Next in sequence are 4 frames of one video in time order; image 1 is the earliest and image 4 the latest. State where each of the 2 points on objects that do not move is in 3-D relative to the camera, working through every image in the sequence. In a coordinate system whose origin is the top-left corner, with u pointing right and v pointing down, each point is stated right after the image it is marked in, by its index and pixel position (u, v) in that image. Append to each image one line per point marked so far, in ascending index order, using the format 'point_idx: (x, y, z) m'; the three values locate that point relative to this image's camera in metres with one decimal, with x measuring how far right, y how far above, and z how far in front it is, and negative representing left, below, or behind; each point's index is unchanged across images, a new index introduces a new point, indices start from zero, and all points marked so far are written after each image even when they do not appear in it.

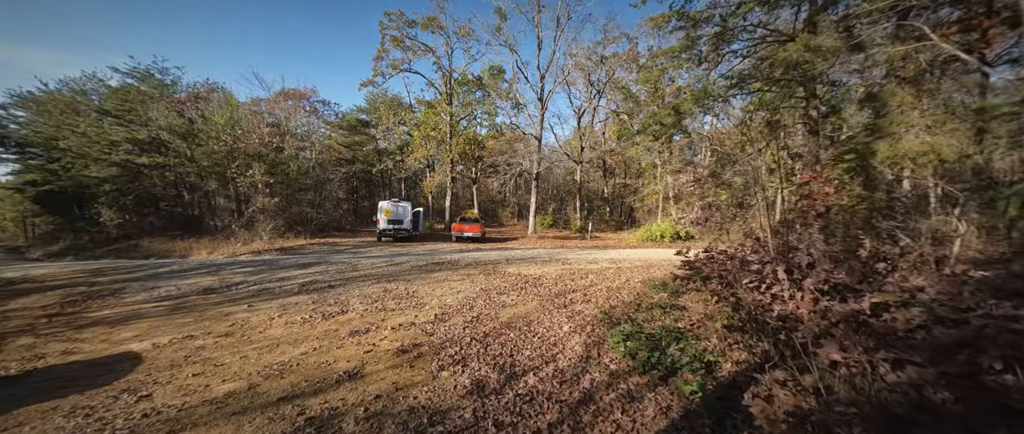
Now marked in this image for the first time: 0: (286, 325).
0: (-3.5, -1.7, +5.7) m
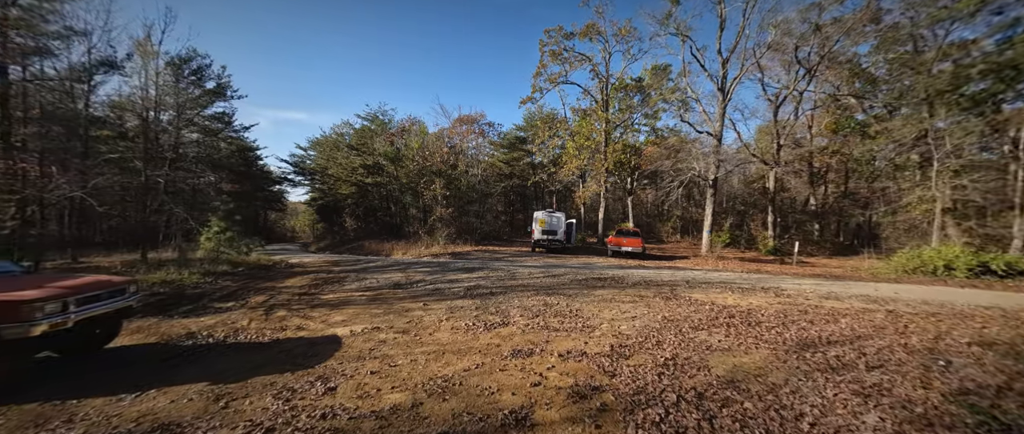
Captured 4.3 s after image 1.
0: (-0.9, -1.7, +5.6) m
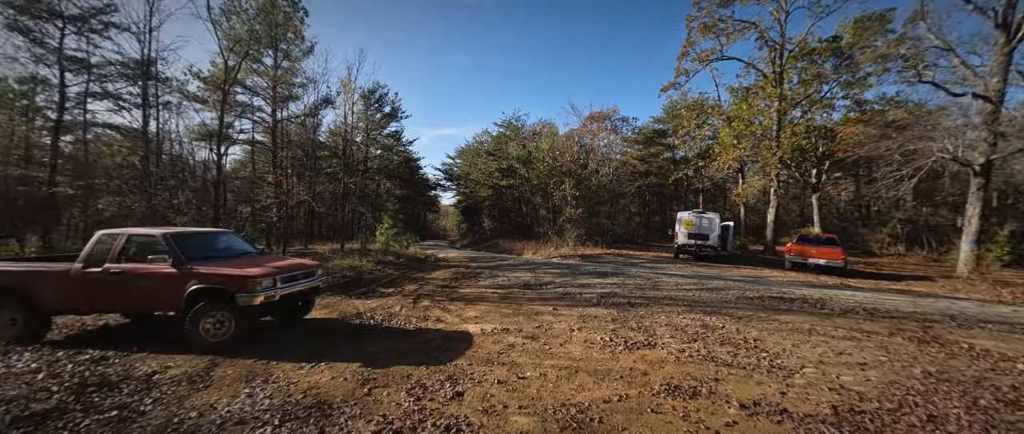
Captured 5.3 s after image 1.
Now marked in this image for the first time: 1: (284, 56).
0: (+1.0, -1.7, +4.9) m
1: (-10.6, +7.3, +17.7) m
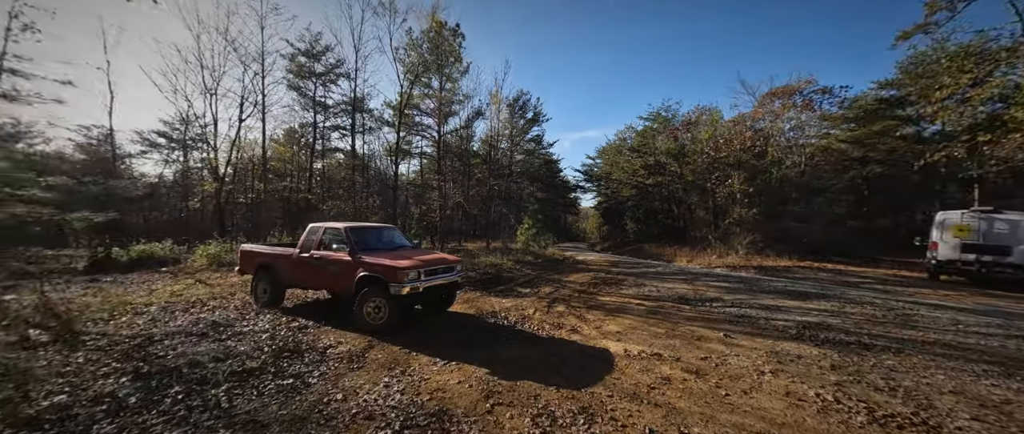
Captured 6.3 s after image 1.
0: (+2.5, -1.6, +3.3) m
1: (-3.4, +7.3, +19.5) m
